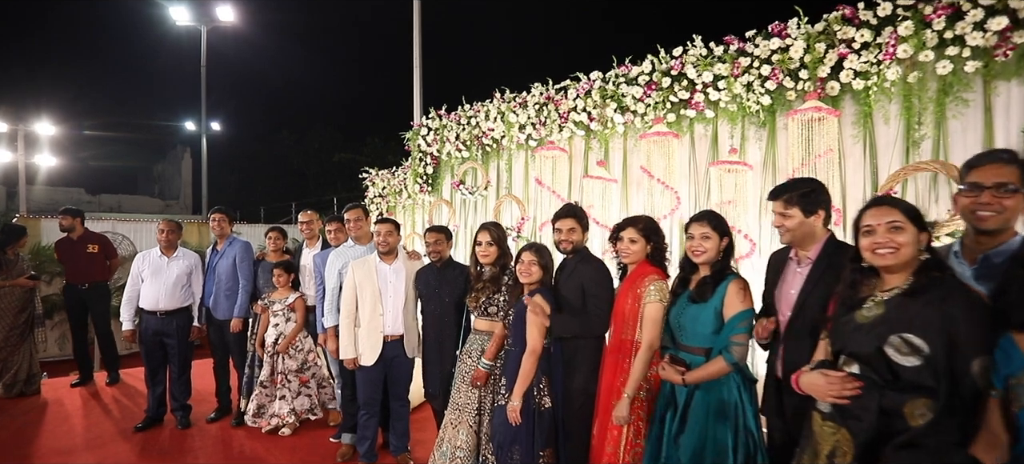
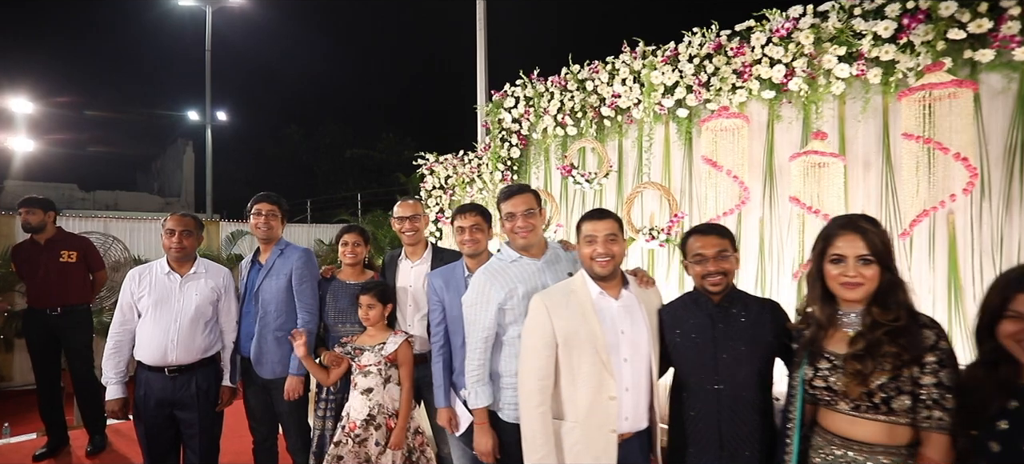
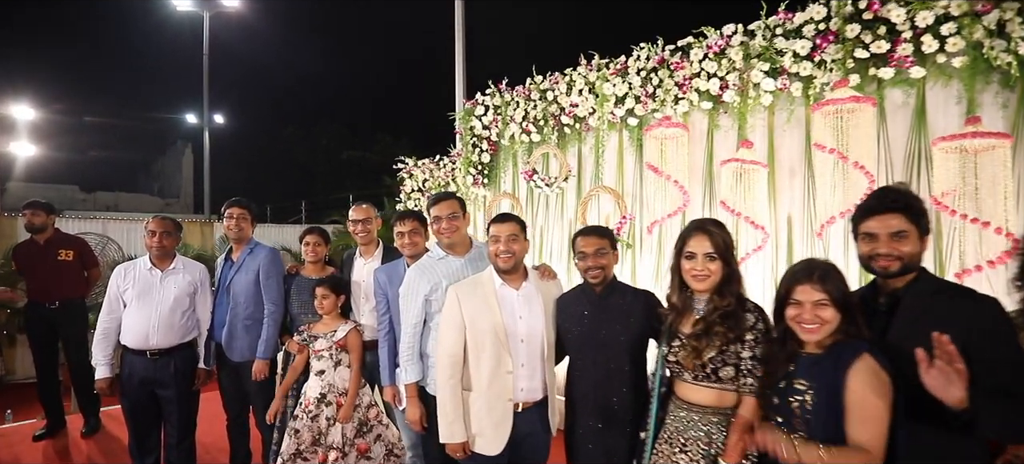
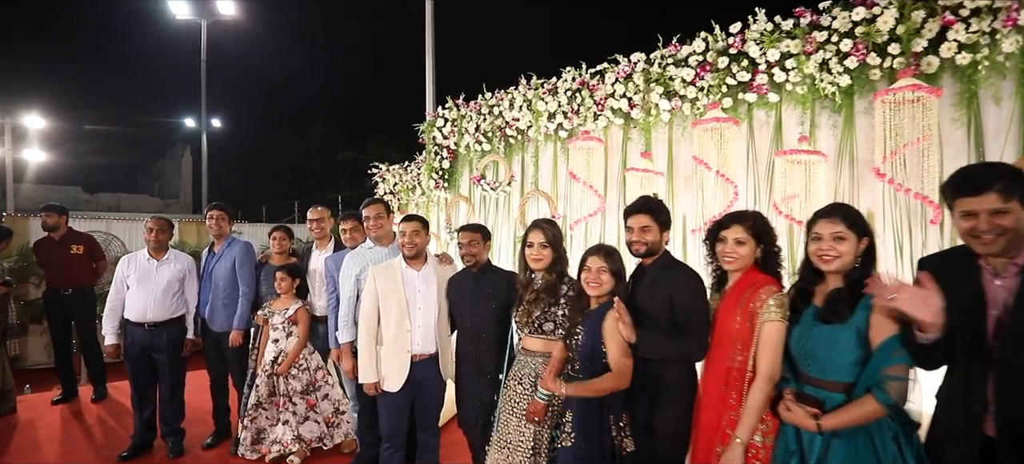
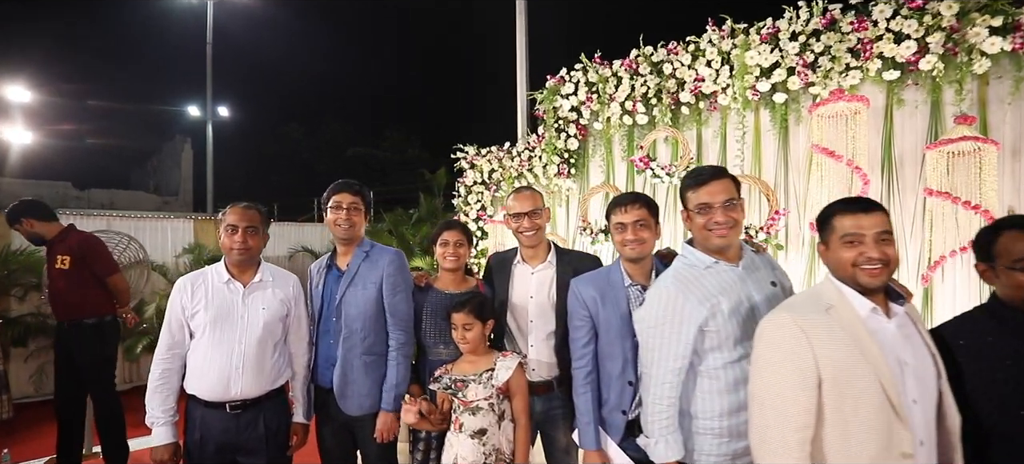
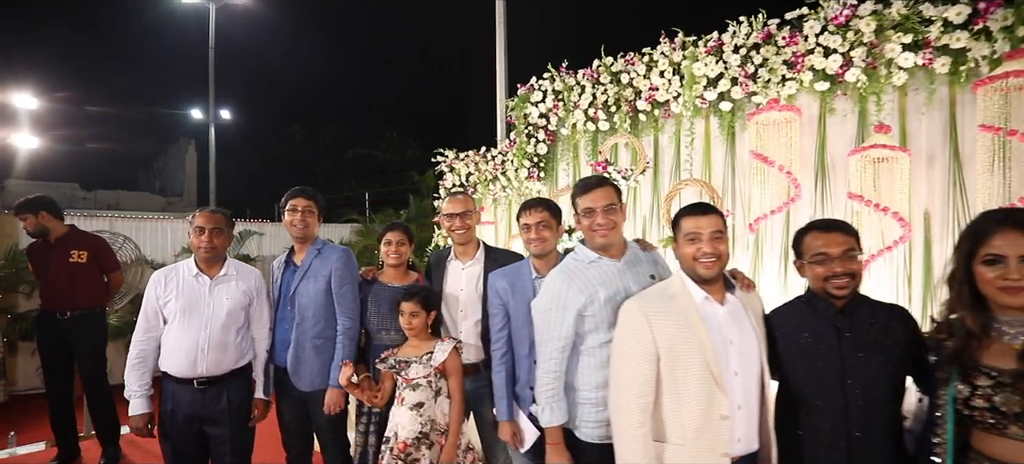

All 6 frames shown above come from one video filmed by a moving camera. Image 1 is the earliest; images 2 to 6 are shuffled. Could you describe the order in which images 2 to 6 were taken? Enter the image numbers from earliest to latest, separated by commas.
4, 3, 2, 6, 5
